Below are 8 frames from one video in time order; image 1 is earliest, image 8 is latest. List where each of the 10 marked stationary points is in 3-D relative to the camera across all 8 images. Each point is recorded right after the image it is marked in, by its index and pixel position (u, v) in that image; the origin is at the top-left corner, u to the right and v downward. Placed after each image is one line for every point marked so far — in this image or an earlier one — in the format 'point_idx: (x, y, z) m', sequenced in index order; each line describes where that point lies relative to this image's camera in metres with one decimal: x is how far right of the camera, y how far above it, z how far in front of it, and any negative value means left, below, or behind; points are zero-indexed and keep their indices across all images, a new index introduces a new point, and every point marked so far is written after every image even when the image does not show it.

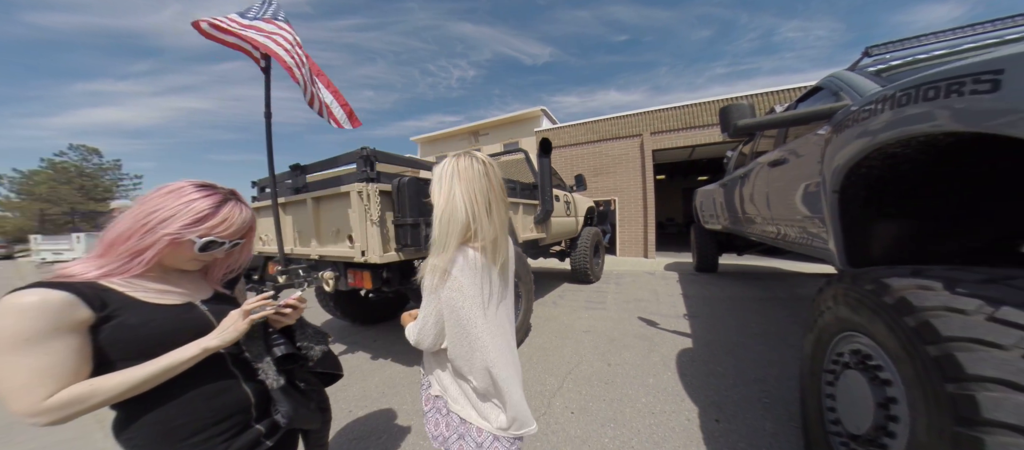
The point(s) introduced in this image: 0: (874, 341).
0: (+1.3, -0.4, +1.0) m
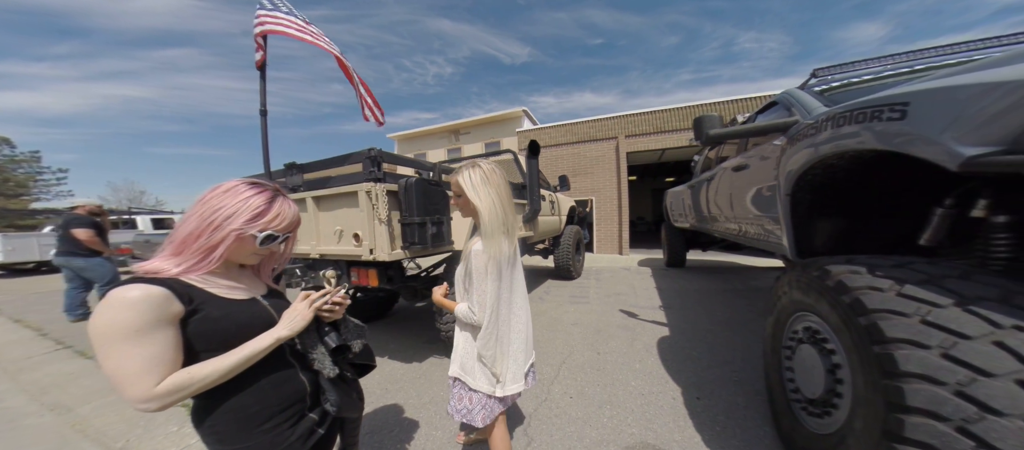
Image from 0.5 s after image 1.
0: (+1.4, -0.4, +1.3) m
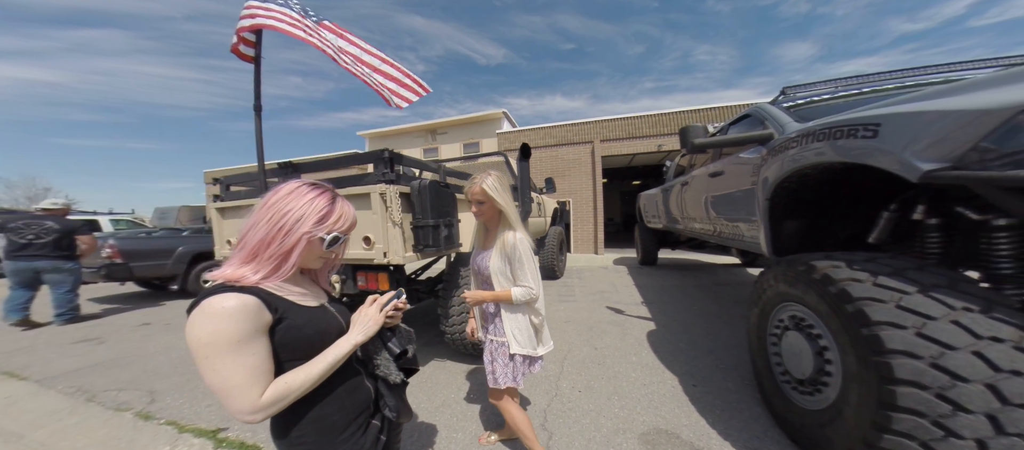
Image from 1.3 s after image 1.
0: (+1.5, -0.4, +1.5) m
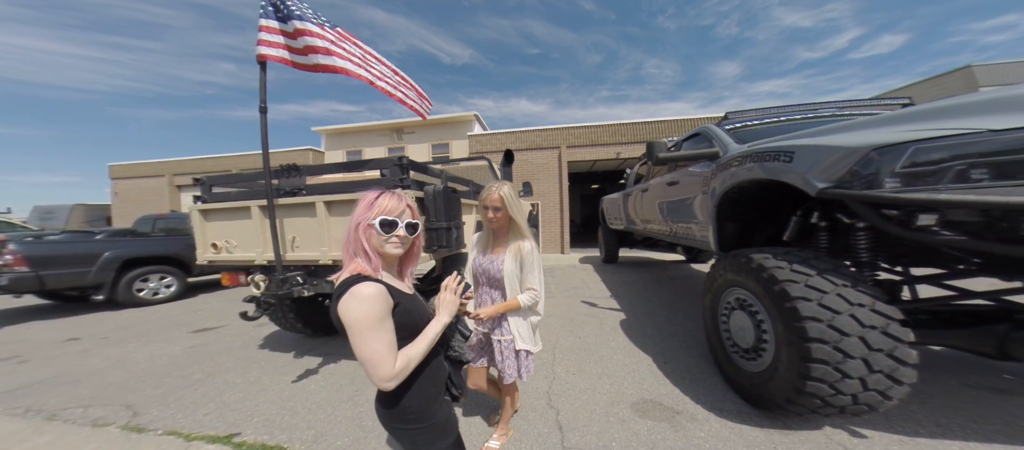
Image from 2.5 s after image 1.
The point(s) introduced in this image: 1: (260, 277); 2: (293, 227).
0: (+1.6, -0.4, +2.0) m
1: (-2.1, -0.4, +2.3) m
2: (-1.7, 0.0, +2.3) m
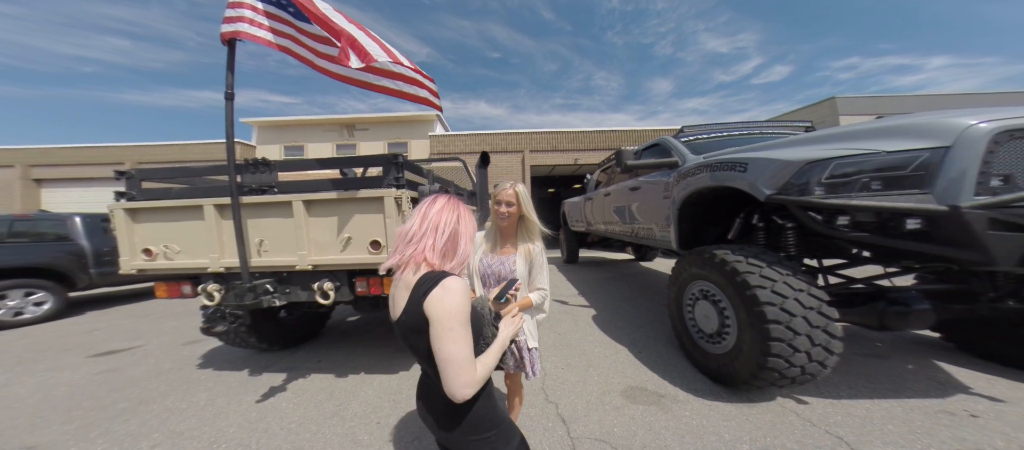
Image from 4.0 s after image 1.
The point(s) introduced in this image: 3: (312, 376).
0: (+1.6, -0.4, +2.2) m
1: (-2.1, -0.4, +2.0) m
2: (-1.8, 0.0, +2.1) m
3: (-1.9, -1.4, +2.7) m
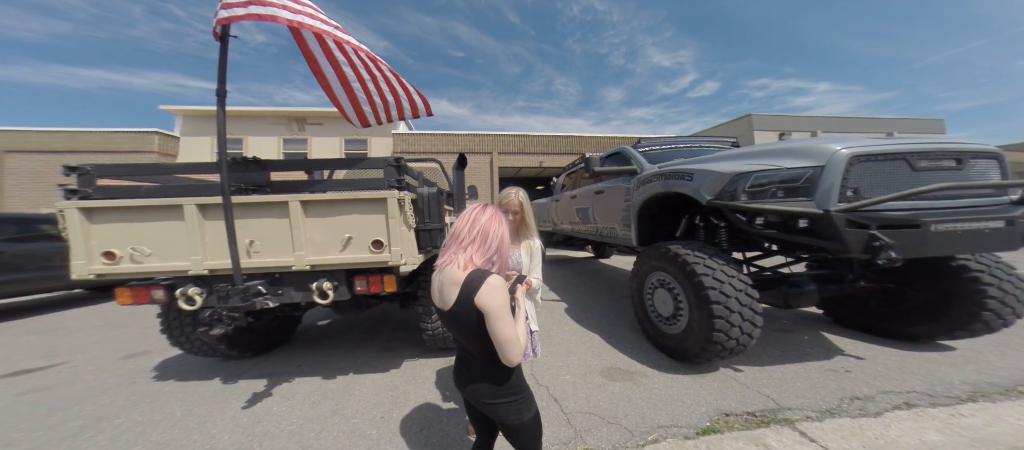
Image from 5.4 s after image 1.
0: (+1.5, -0.4, +2.7) m
1: (-2.1, -0.4, +2.0) m
2: (-1.8, 0.0, +2.1) m
3: (-2.0, -1.4, +2.7) m
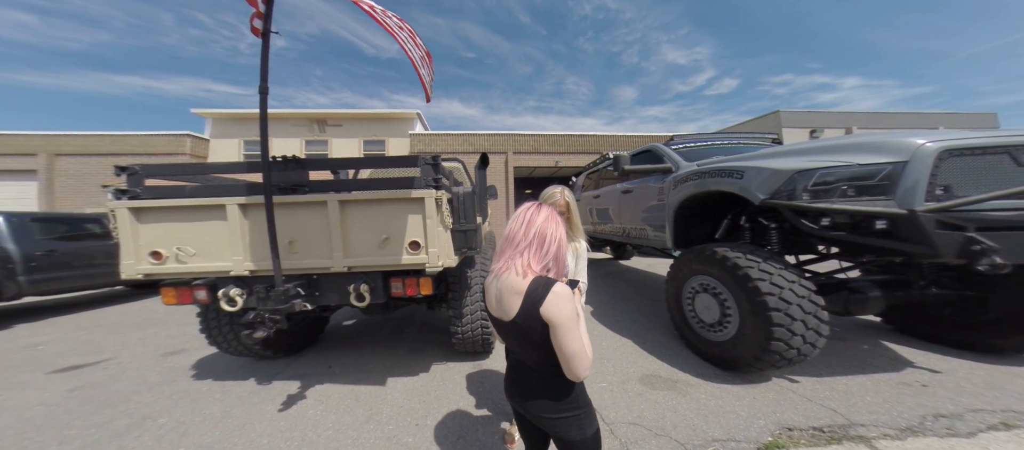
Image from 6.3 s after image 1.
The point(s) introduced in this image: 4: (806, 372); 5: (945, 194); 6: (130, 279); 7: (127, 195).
0: (+1.8, -0.4, +2.5) m
1: (-1.9, -0.4, +2.0) m
2: (-1.6, 0.0, +2.0) m
3: (-1.7, -1.4, +2.7) m
4: (+2.4, -1.2, +2.4) m
5: (+2.5, +0.2, +1.6) m
6: (-2.6, -0.4, +1.9) m
7: (-2.6, +0.2, +1.9) m
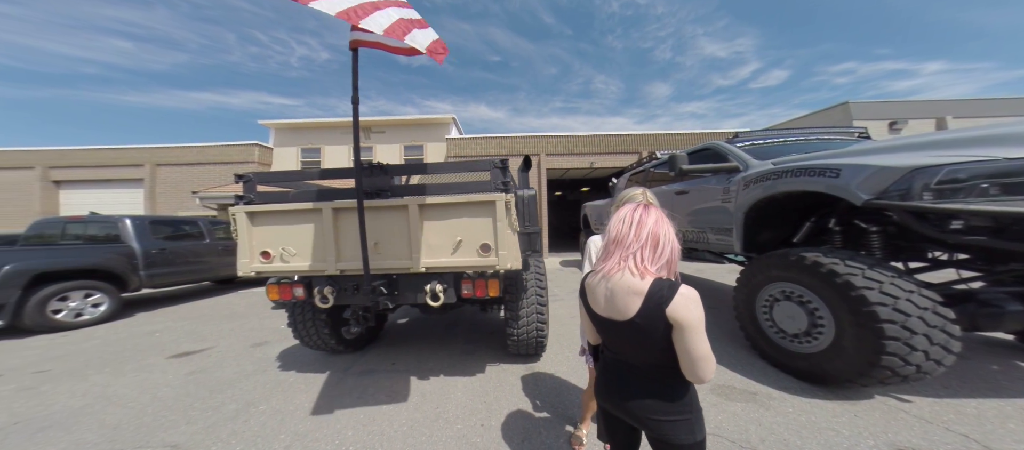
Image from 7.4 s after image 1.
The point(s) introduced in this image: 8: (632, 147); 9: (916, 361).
0: (+2.3, -0.5, +2.3) m
1: (-1.3, -0.4, +2.1) m
2: (-1.0, 0.0, +2.2) m
3: (-1.1, -1.4, +2.8) m
4: (+3.0, -1.2, +2.1) m
5: (+2.9, +0.2, +1.4) m
6: (-2.0, -0.4, +2.1) m
7: (-2.0, +0.2, +2.2) m
8: (+4.7, +3.0, +11.2) m
9: (+2.5, -0.9, +1.8) m
